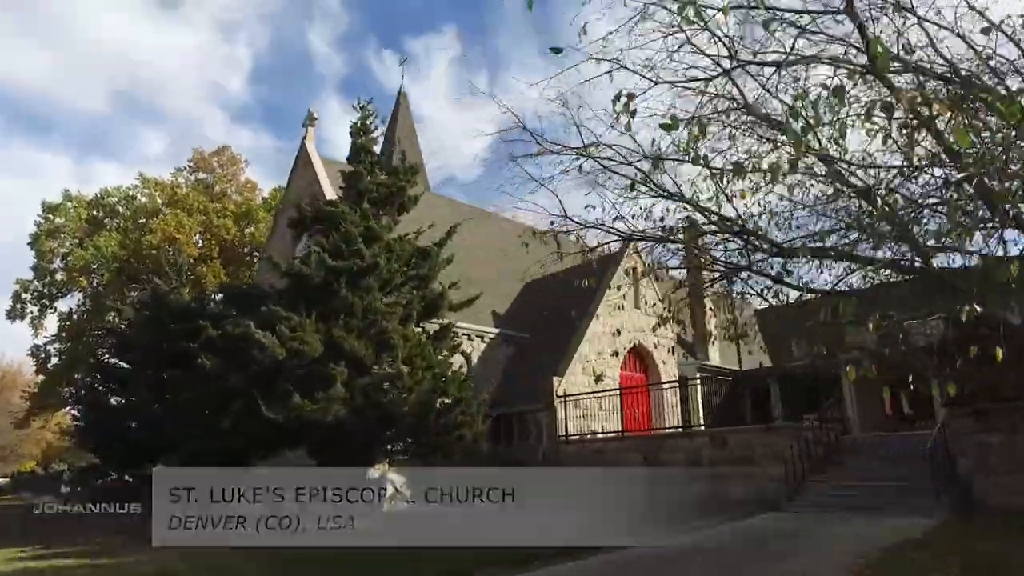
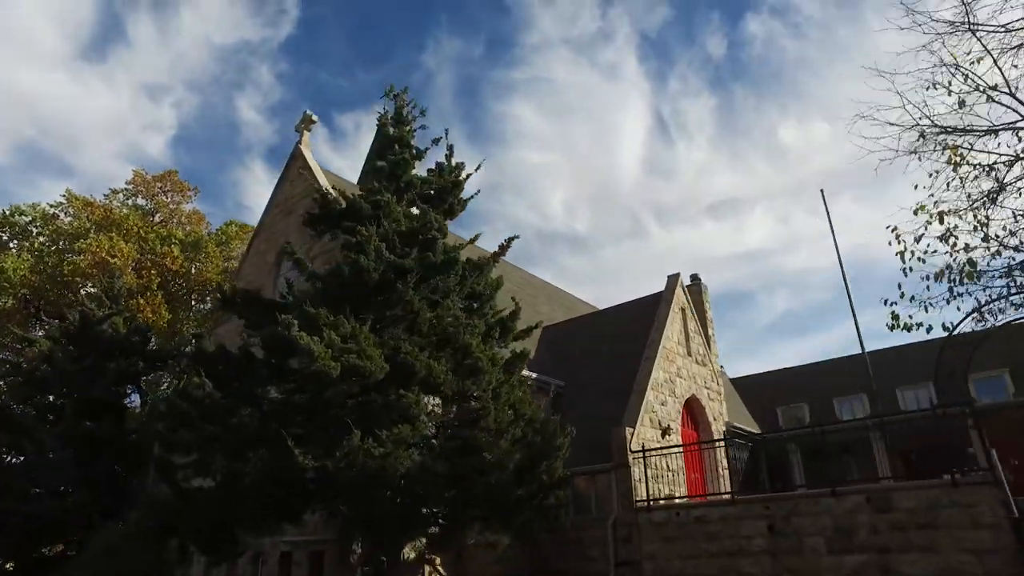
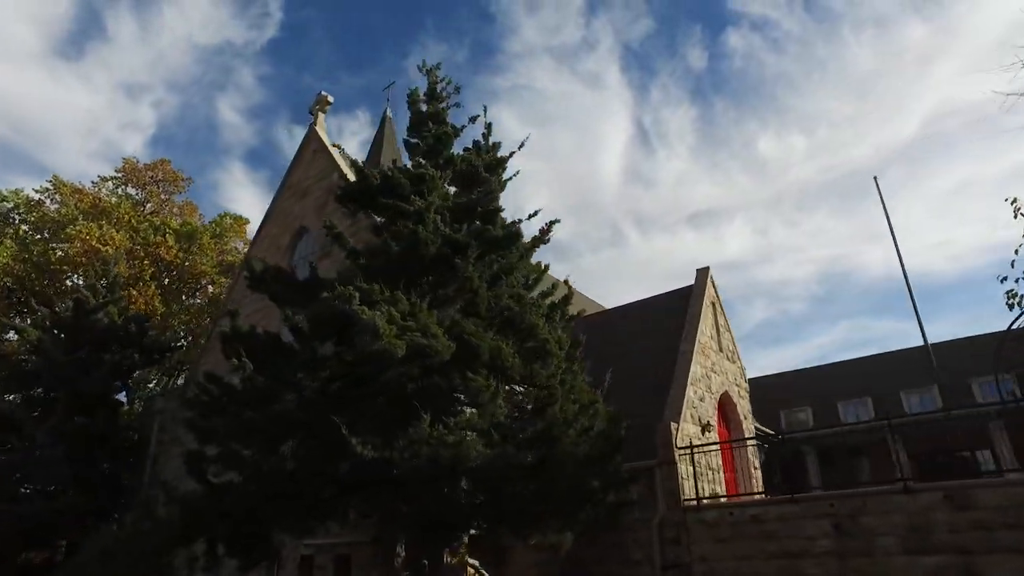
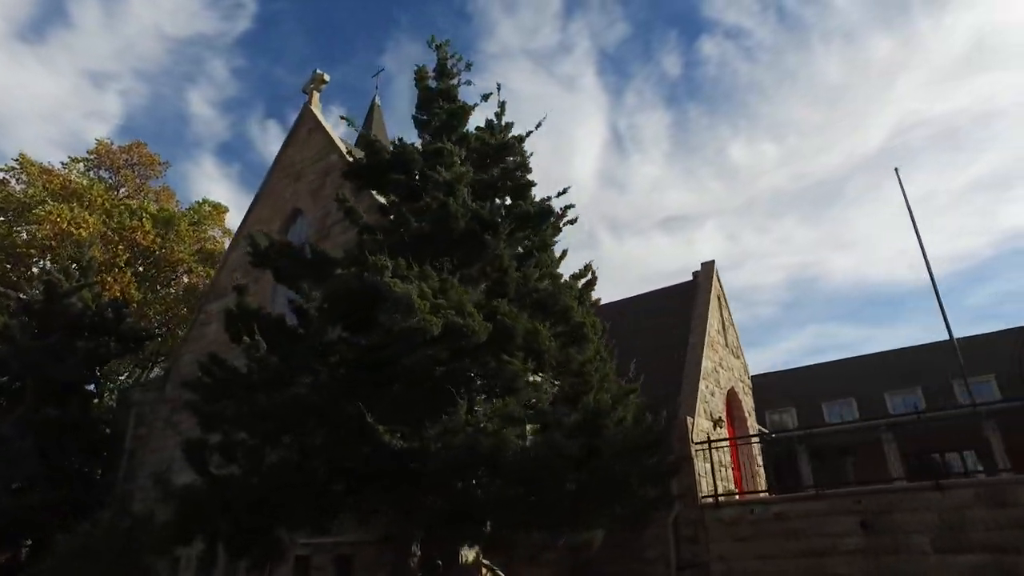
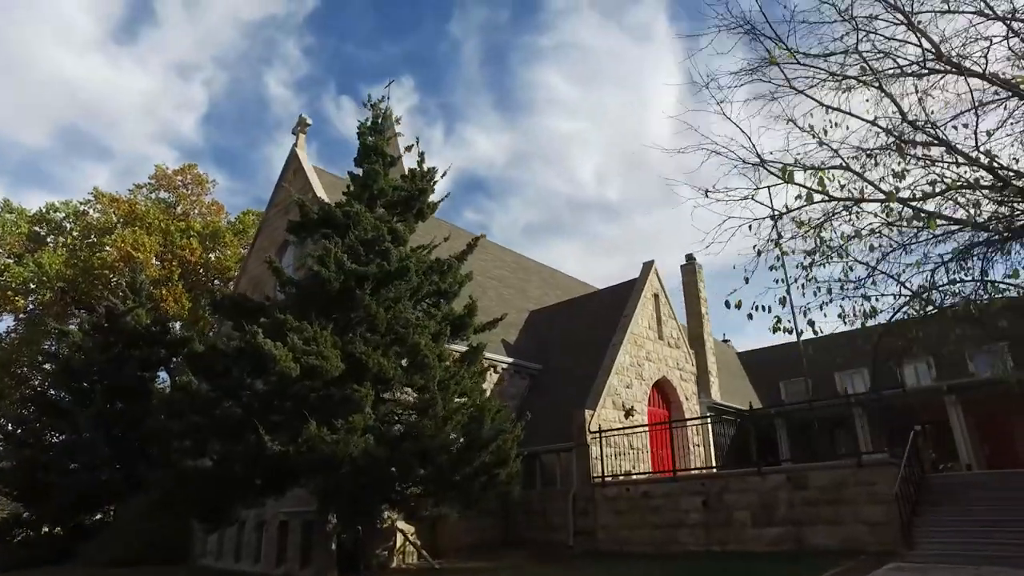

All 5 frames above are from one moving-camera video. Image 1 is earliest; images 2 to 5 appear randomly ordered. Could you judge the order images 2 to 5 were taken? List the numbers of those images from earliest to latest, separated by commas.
5, 2, 3, 4
